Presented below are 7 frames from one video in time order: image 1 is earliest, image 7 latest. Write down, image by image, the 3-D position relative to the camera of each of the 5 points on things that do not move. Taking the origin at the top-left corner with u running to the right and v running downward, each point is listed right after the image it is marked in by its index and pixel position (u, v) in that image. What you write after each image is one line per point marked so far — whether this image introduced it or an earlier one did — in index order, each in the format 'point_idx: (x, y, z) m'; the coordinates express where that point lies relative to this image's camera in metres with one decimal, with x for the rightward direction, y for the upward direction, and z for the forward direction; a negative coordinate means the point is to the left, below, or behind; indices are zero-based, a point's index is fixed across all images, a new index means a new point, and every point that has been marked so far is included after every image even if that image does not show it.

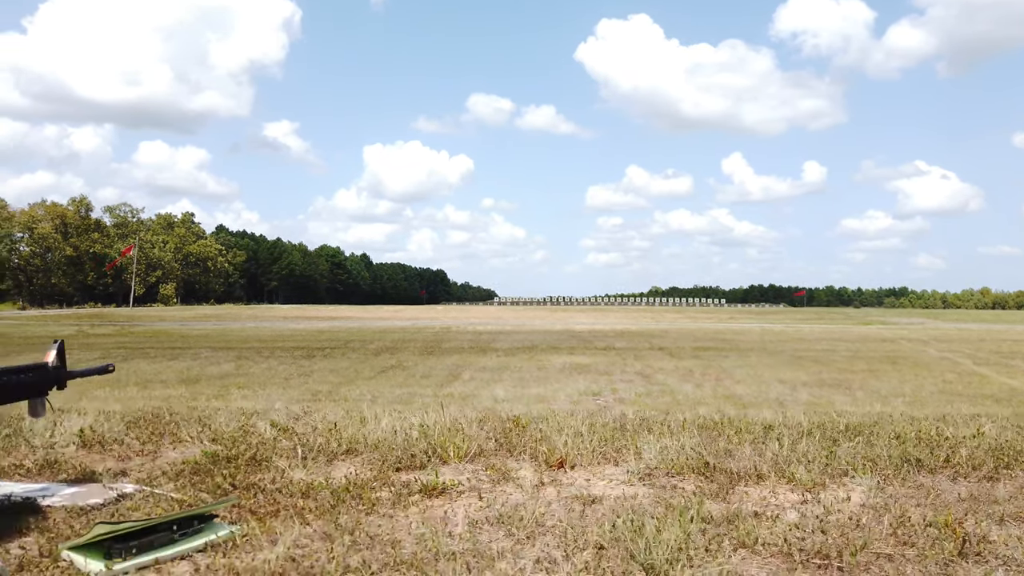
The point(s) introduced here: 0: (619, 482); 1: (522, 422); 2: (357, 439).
0: (+0.7, -1.3, +5.2) m
1: (+0.1, -1.3, +7.3) m
2: (-1.4, -1.3, +6.7) m
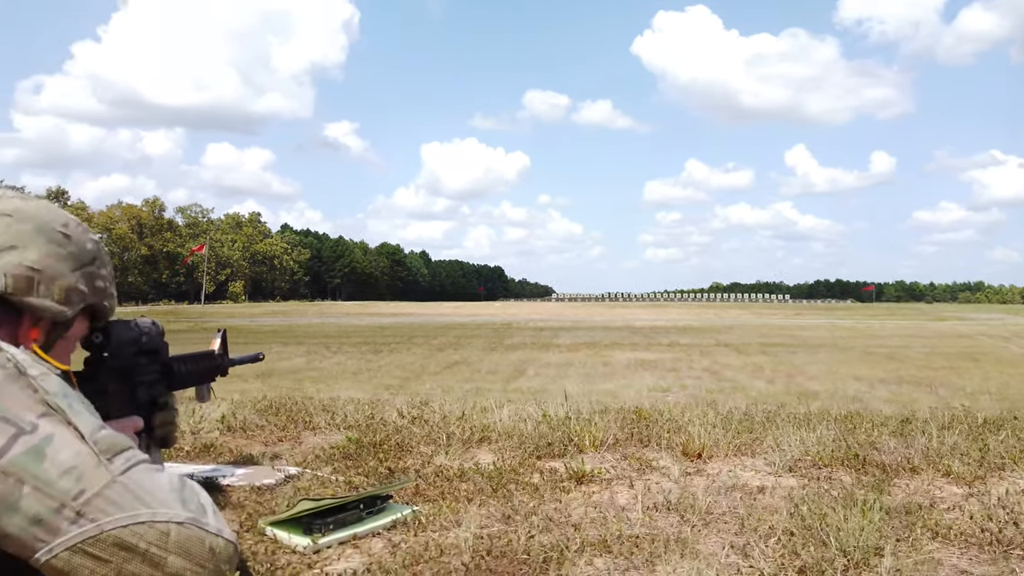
0: (+1.7, -1.3, +5.2) m
1: (+1.3, -1.2, +7.3) m
2: (-0.2, -1.3, +6.8) m
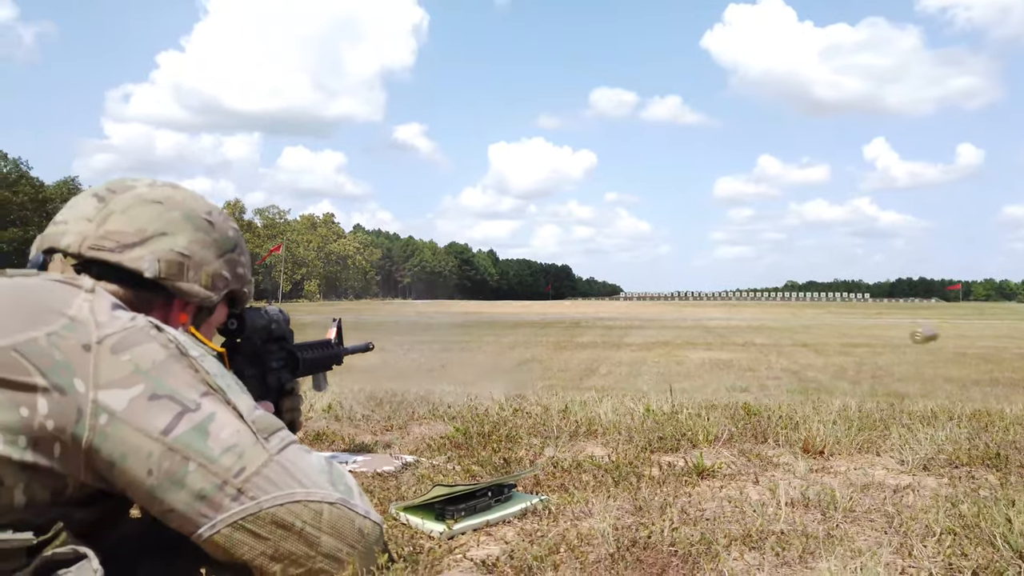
0: (+2.5, -1.2, +5.0) m
1: (+2.3, -1.1, +7.1) m
2: (+0.7, -1.2, +6.7) m
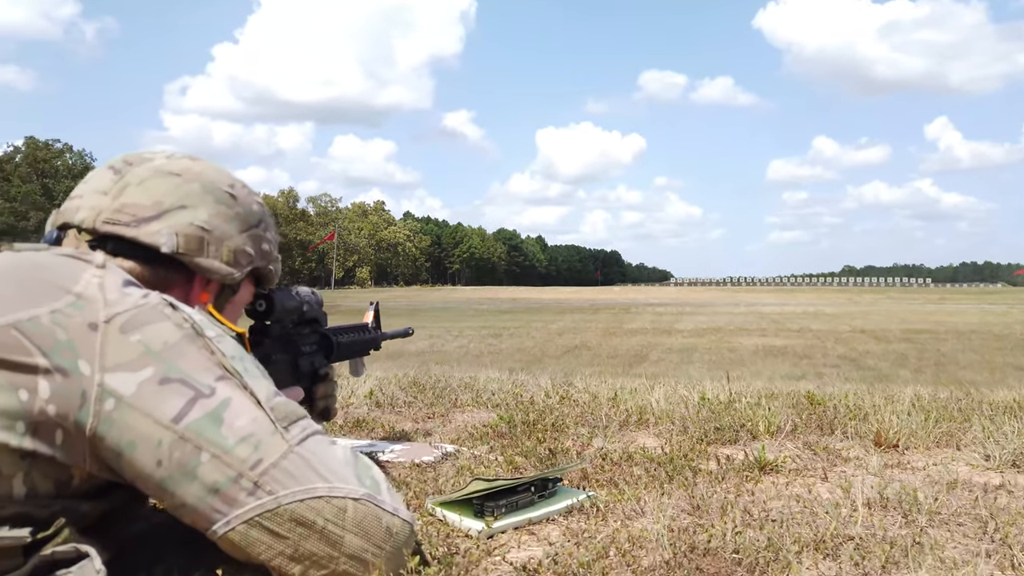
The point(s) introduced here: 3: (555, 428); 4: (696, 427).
0: (+2.8, -1.1, +4.5) m
1: (+2.7, -1.0, +6.6) m
2: (+1.1, -1.0, +6.4) m
3: (+0.3, -1.0, +5.7) m
4: (+1.3, -1.0, +5.5) m
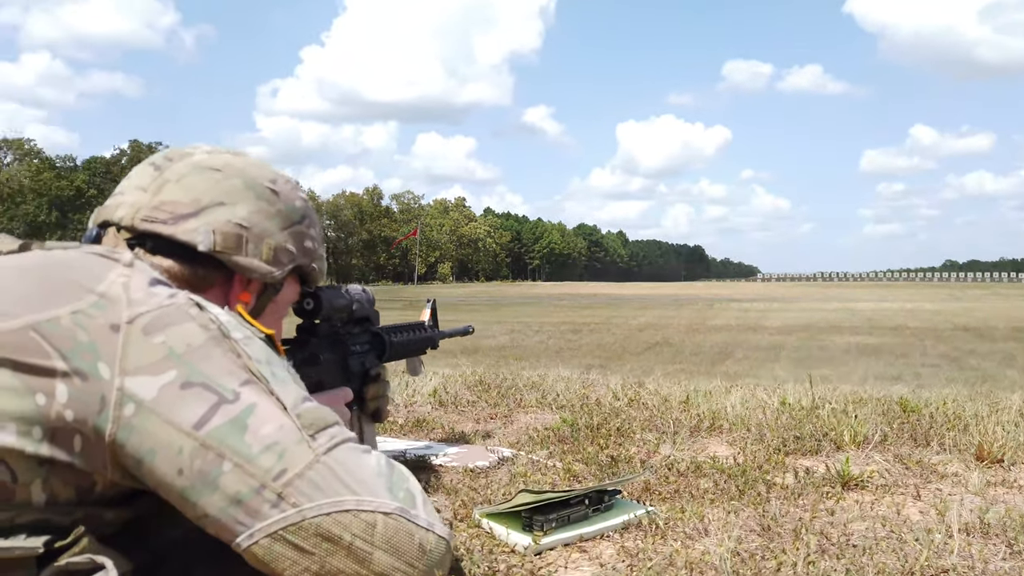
0: (+3.1, -1.1, +3.9) m
1: (+3.2, -0.9, +6.1) m
2: (+1.6, -1.0, +6.0) m
3: (+0.8, -1.0, +5.4) m
4: (+1.8, -1.0, +5.1) m
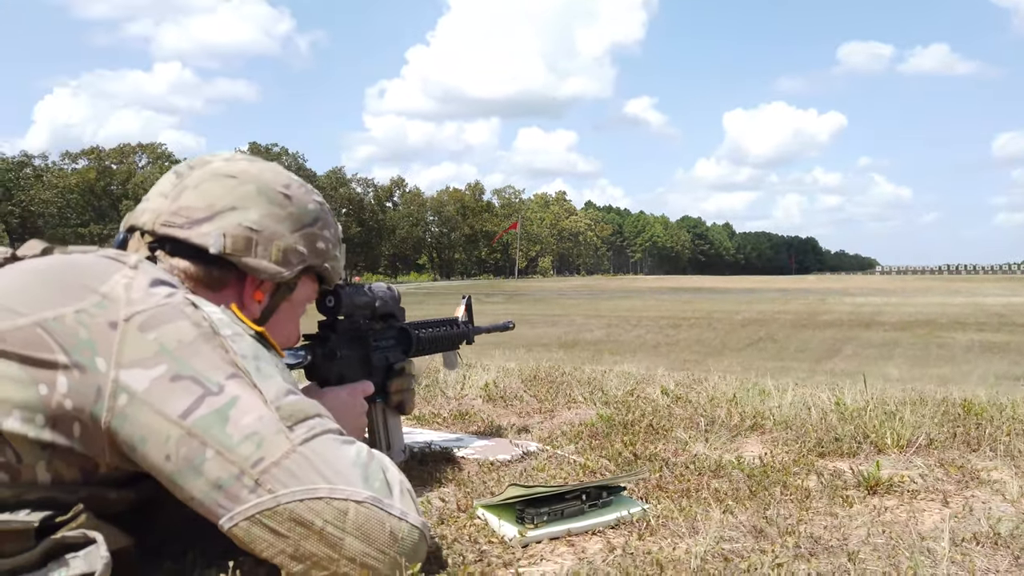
0: (+3.1, -1.0, +3.6) m
1: (+3.5, -0.9, +5.7) m
2: (+1.9, -1.0, +5.9) m
3: (+1.0, -1.0, +5.3) m
4: (+2.0, -1.0, +4.9) m
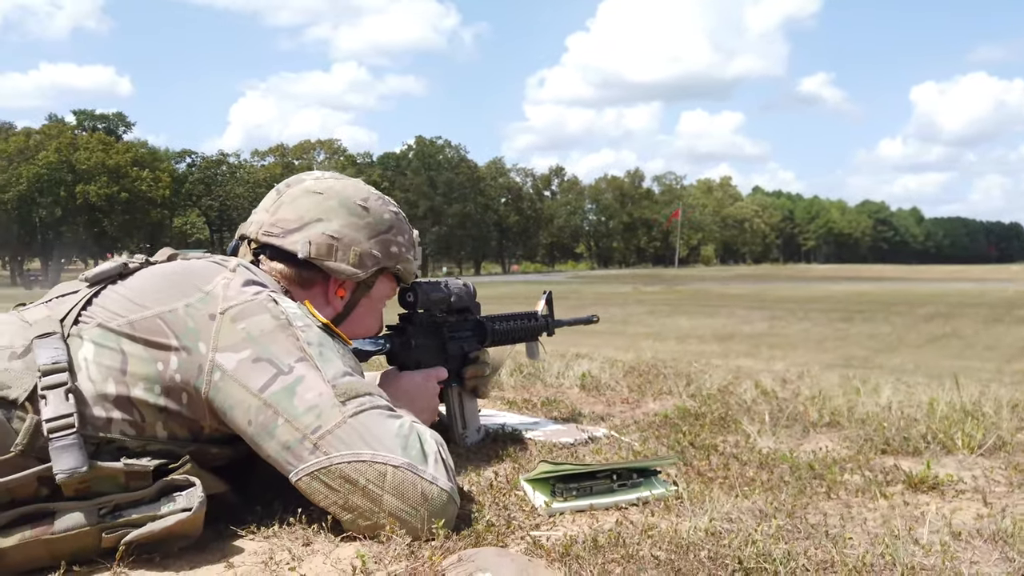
0: (+3.3, -1.0, +3.4) m
1: (+4.1, -0.9, +5.4) m
2: (+2.6, -0.9, +5.9) m
3: (+1.6, -1.0, +5.5) m
4: (+2.4, -1.0, +5.0) m
